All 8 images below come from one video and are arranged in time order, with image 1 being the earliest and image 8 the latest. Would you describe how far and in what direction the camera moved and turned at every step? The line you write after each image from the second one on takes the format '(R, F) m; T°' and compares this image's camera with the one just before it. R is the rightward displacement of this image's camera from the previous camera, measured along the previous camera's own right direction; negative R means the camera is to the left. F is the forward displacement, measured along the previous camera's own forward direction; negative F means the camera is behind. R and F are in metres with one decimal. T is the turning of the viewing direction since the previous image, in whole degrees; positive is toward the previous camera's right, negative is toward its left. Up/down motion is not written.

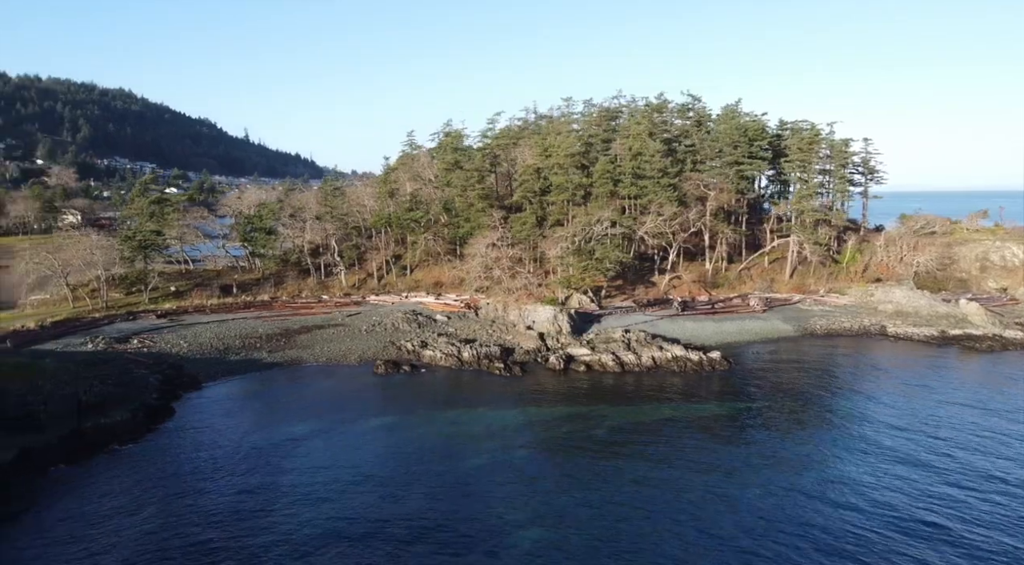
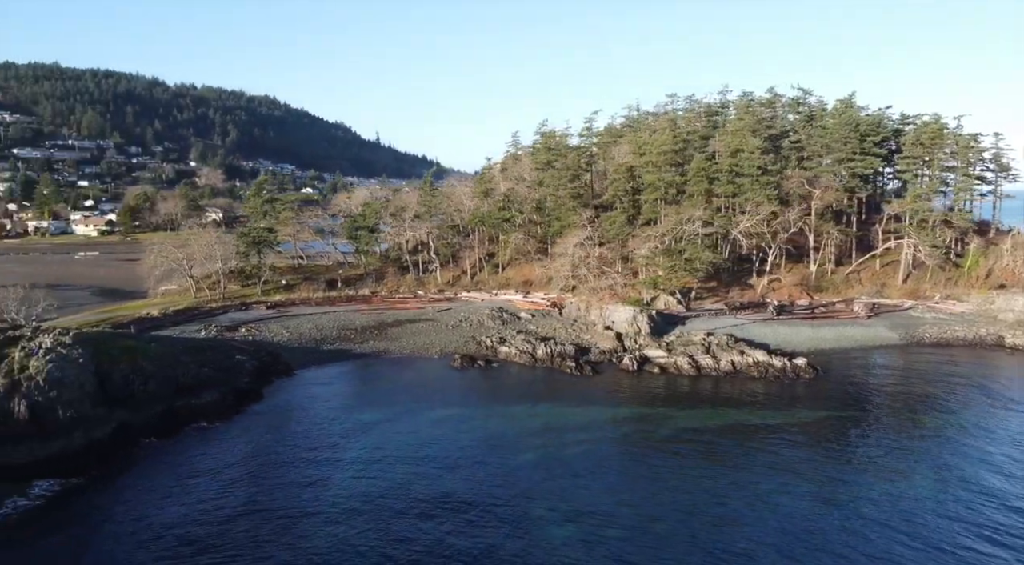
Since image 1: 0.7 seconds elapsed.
(+2.1, +0.2) m; -9°
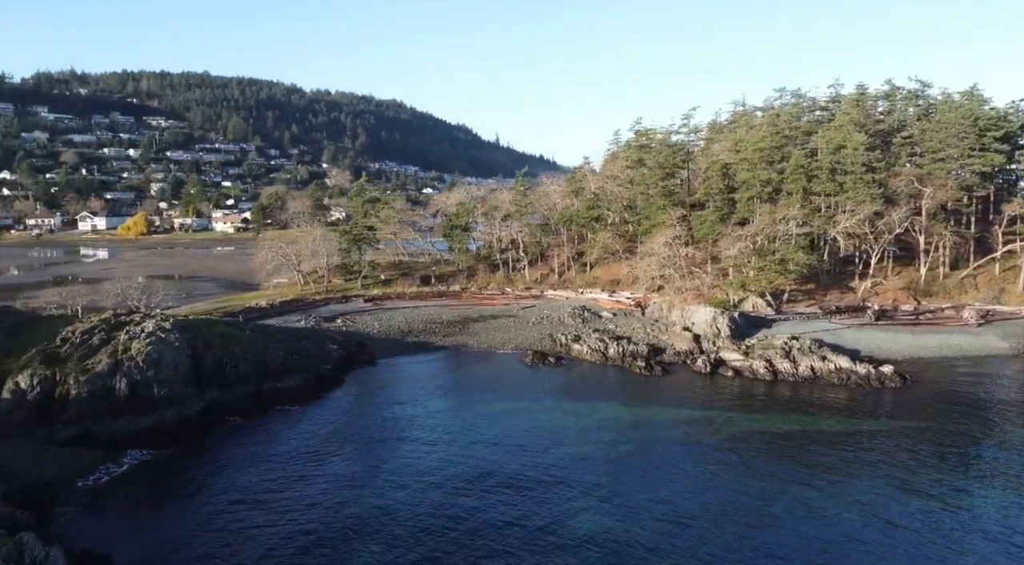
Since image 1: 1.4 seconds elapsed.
(+2.1, -0.2) m; -9°
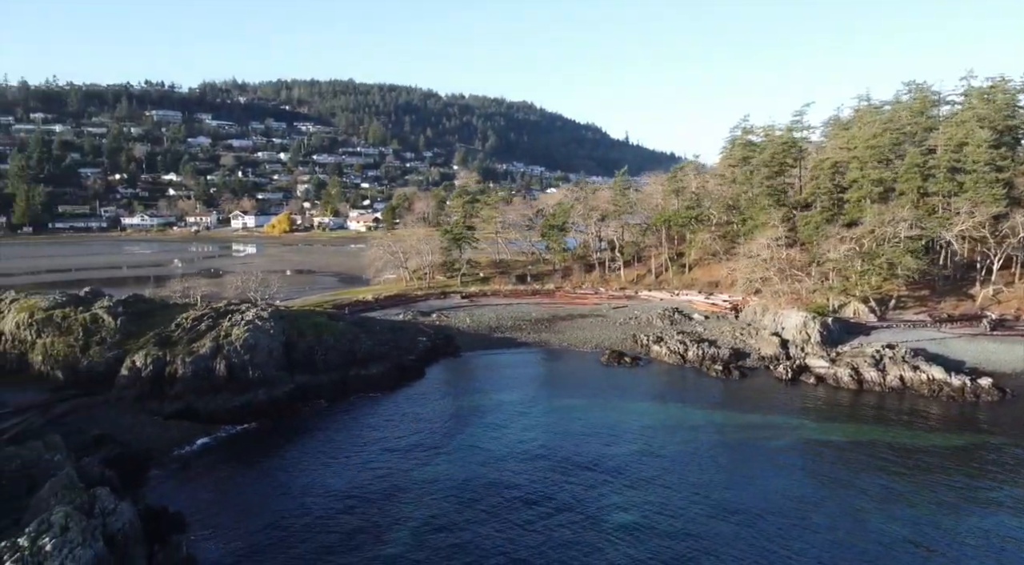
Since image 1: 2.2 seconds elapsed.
(+2.3, -0.5) m; -9°
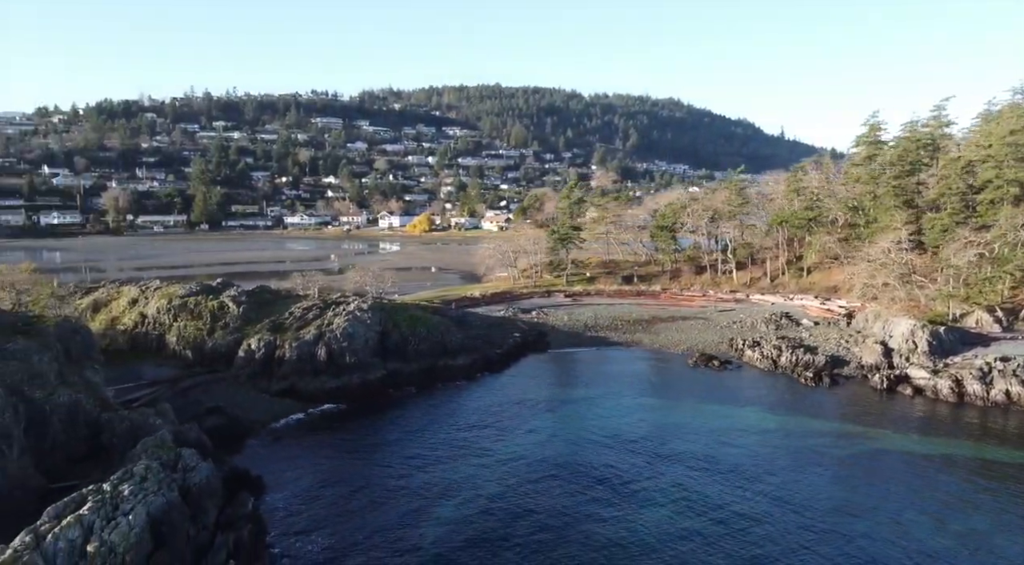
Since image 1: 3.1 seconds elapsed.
(+2.5, -0.9) m; -10°
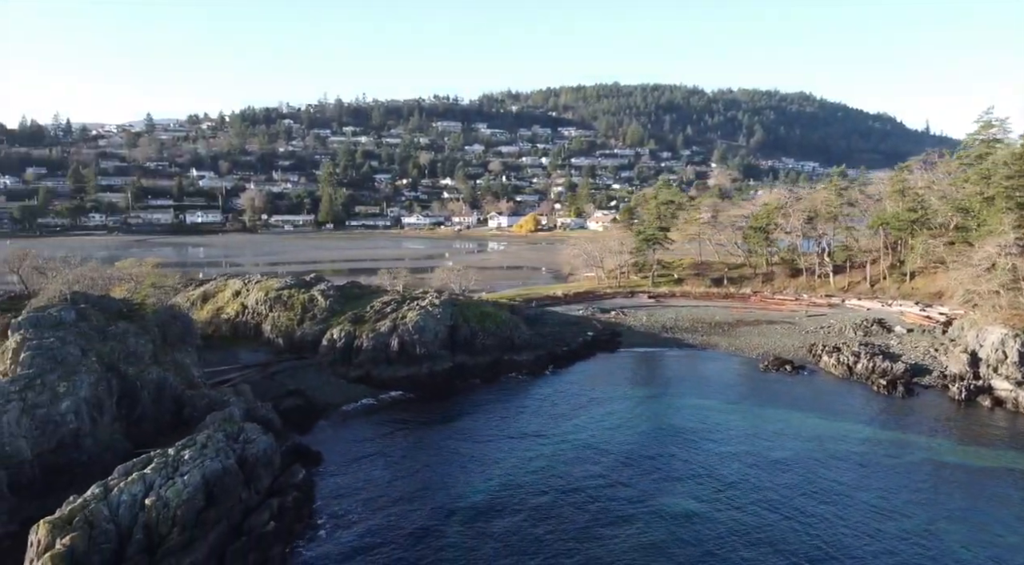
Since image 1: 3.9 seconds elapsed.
(+2.1, -0.9) m; -8°
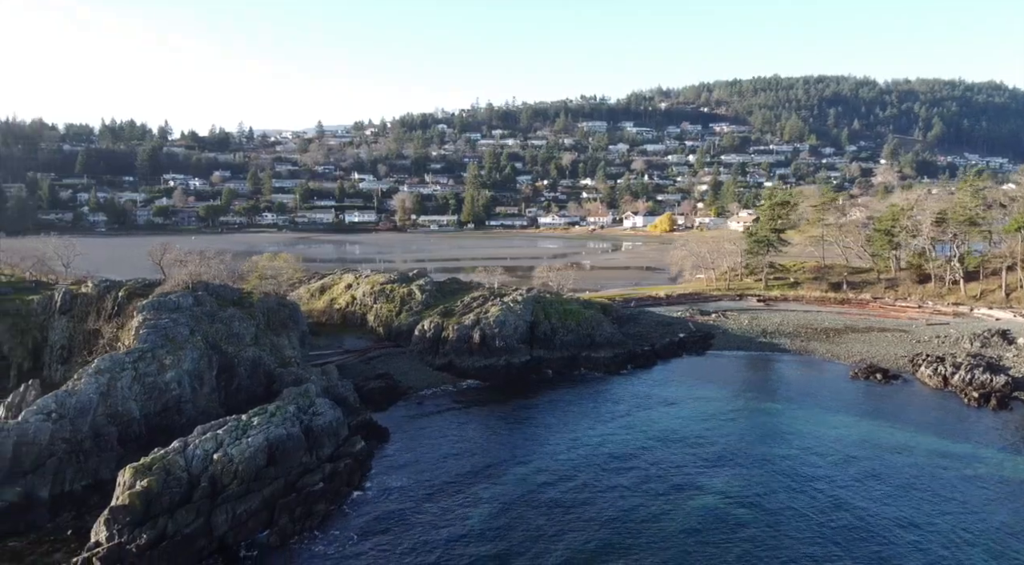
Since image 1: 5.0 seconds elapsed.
(+2.8, -1.3) m; -10°
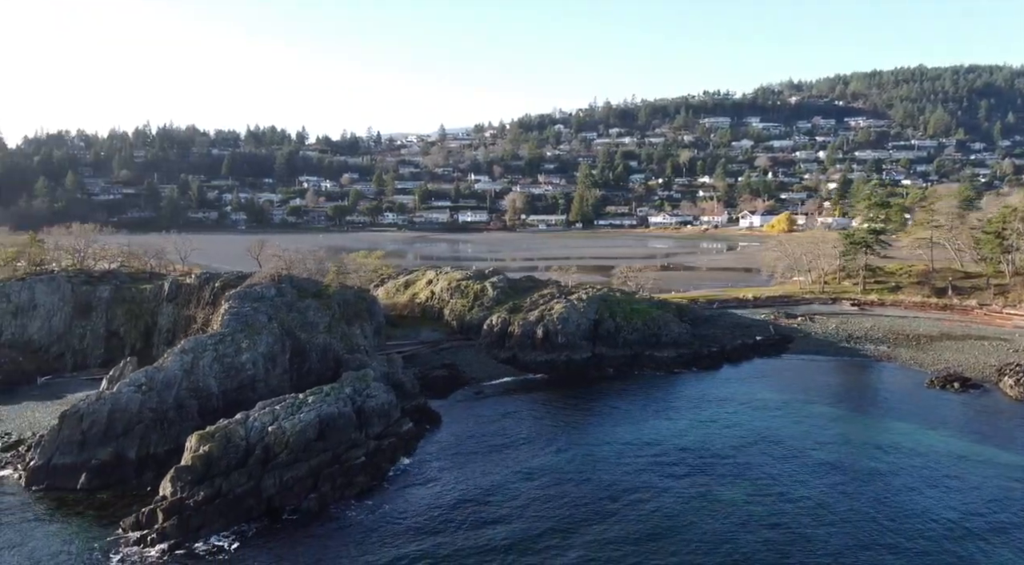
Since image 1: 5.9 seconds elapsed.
(+2.3, -1.2) m; -8°
